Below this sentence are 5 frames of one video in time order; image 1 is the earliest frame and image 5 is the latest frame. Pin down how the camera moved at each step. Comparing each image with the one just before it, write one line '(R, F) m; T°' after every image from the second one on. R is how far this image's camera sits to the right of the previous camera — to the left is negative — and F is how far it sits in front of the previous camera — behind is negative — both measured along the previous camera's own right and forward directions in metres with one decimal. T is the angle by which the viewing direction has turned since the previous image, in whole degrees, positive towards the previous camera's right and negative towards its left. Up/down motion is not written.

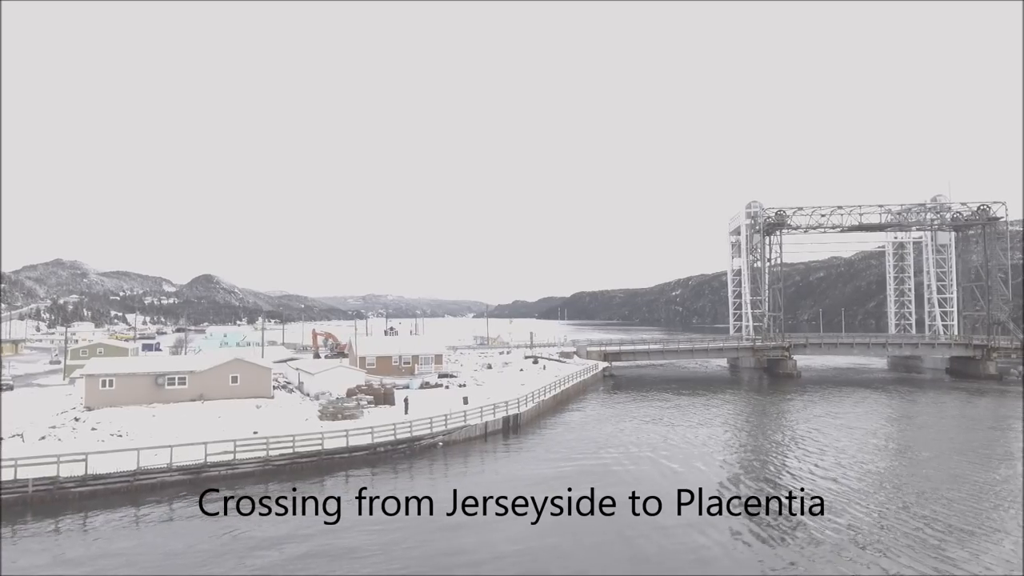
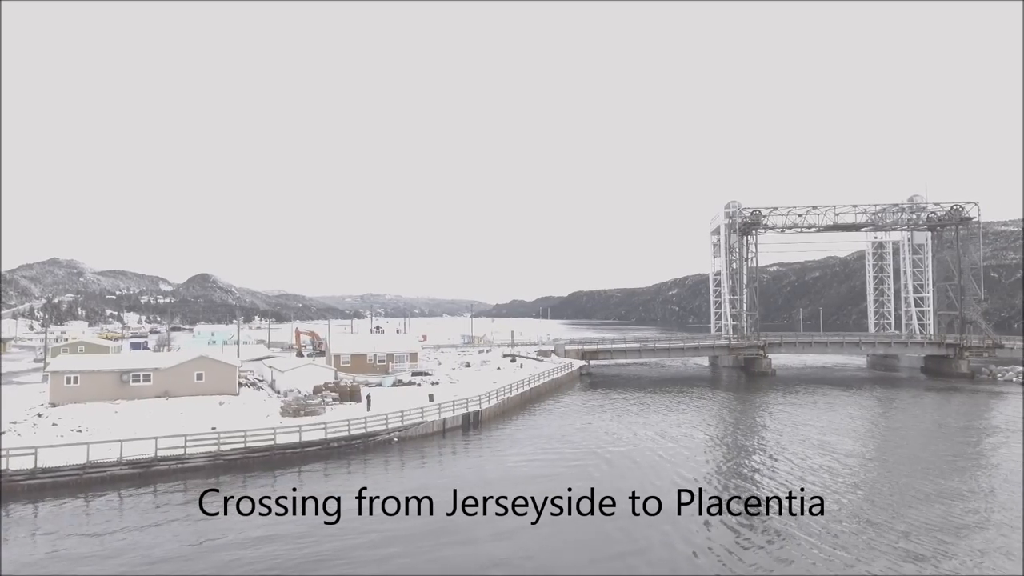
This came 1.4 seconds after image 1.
(+1.7, -0.3) m; 0°
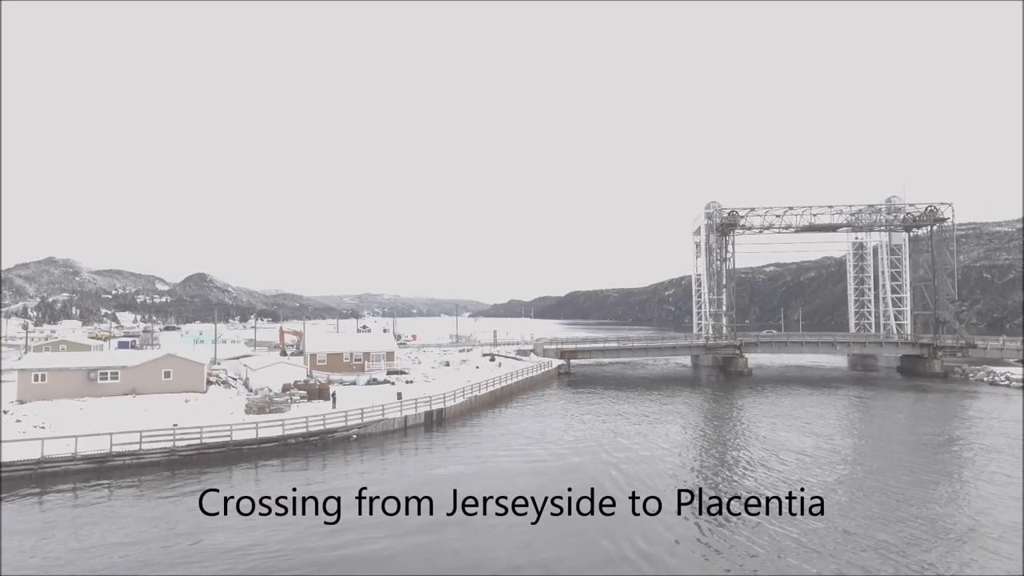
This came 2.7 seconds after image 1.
(+1.6, -0.3) m; 0°
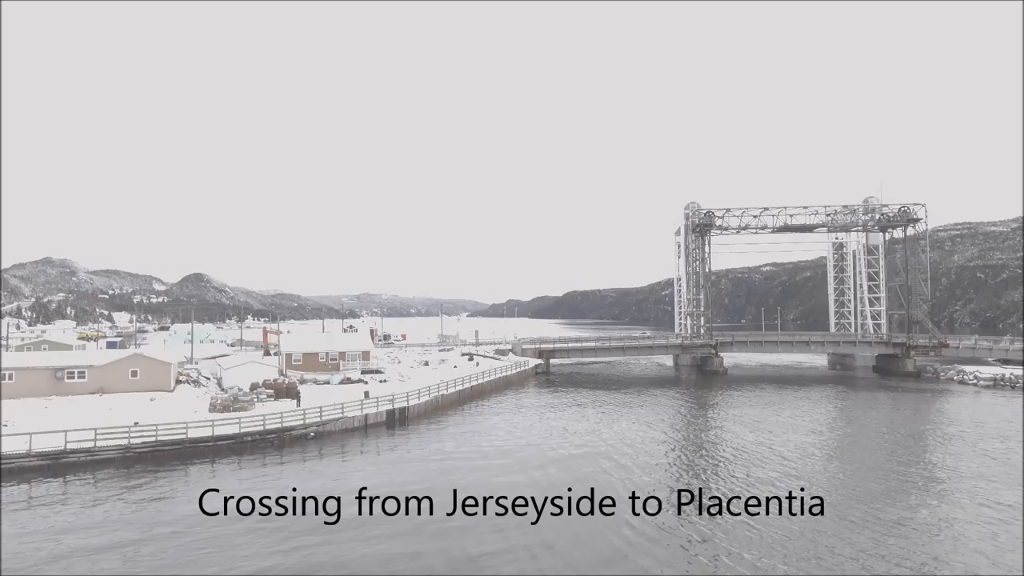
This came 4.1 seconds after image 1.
(+1.7, -0.4) m; 0°
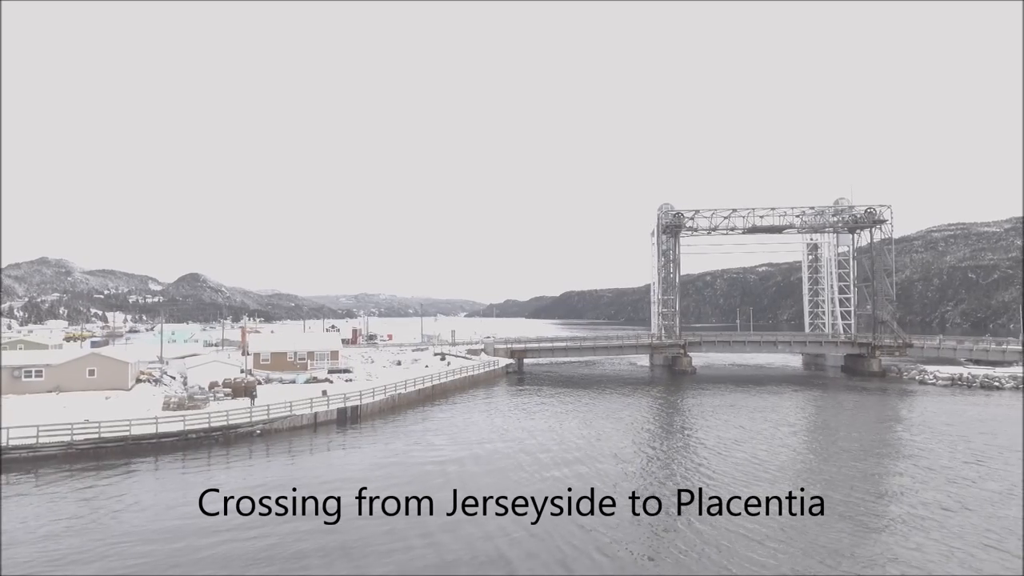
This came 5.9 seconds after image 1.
(+2.2, -0.5) m; 0°
